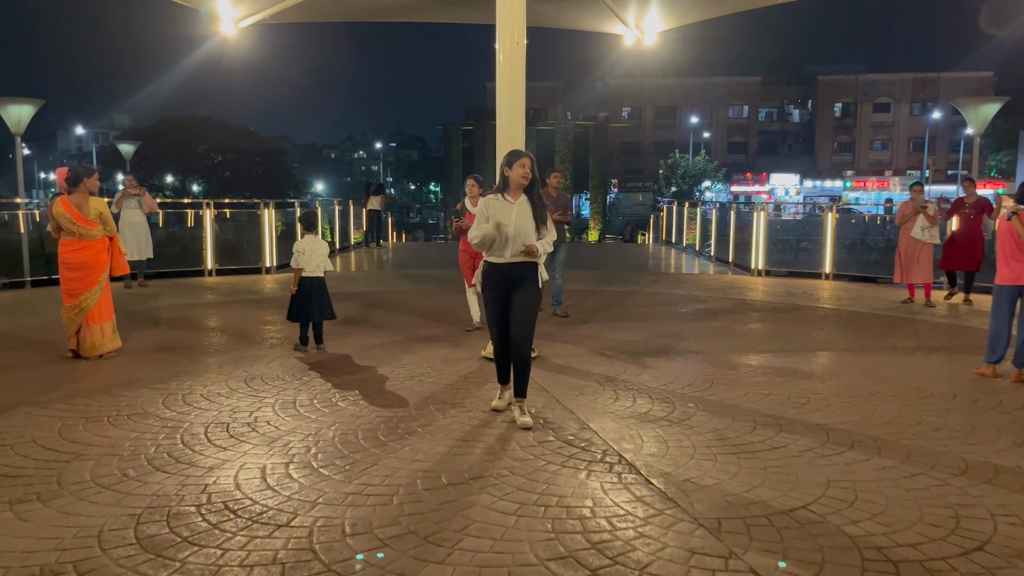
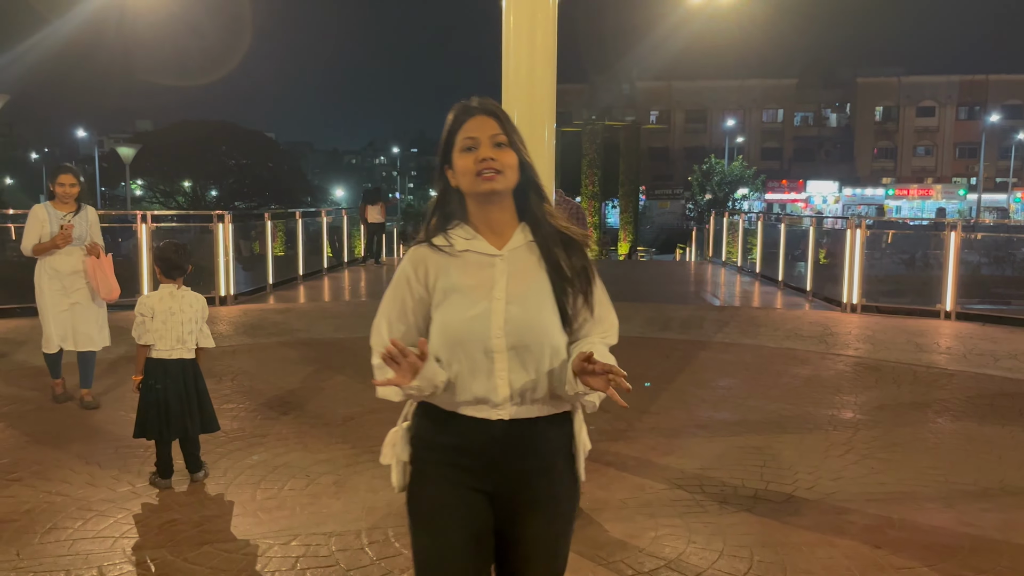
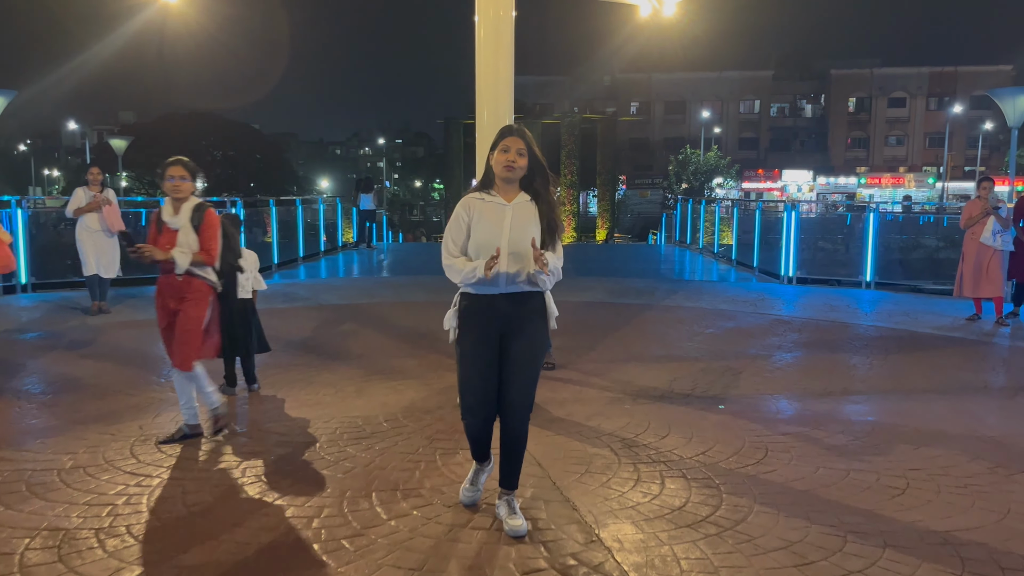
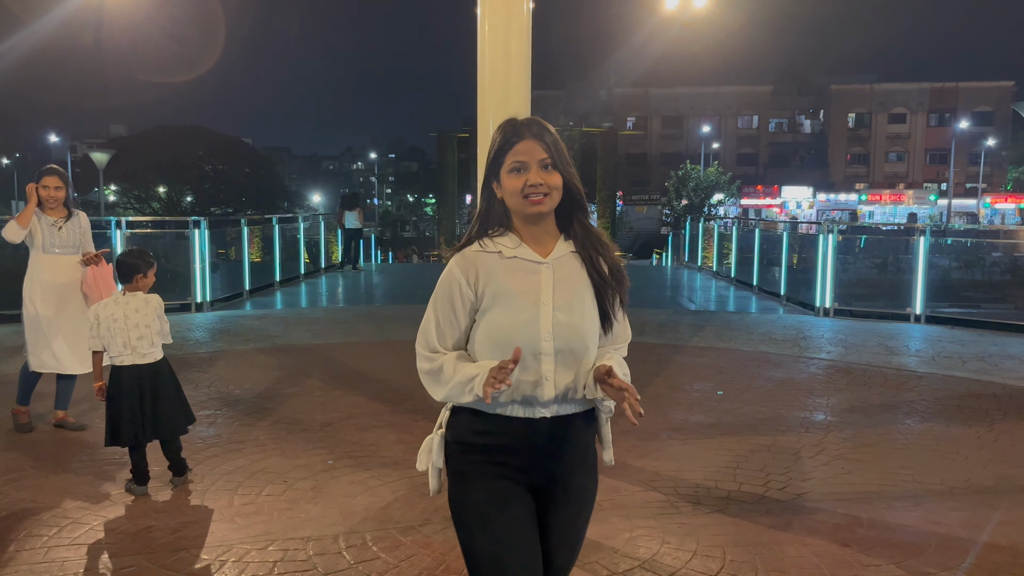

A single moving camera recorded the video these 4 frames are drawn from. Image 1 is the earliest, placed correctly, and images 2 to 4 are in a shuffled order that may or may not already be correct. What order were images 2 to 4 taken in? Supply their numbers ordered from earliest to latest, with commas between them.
3, 2, 4
